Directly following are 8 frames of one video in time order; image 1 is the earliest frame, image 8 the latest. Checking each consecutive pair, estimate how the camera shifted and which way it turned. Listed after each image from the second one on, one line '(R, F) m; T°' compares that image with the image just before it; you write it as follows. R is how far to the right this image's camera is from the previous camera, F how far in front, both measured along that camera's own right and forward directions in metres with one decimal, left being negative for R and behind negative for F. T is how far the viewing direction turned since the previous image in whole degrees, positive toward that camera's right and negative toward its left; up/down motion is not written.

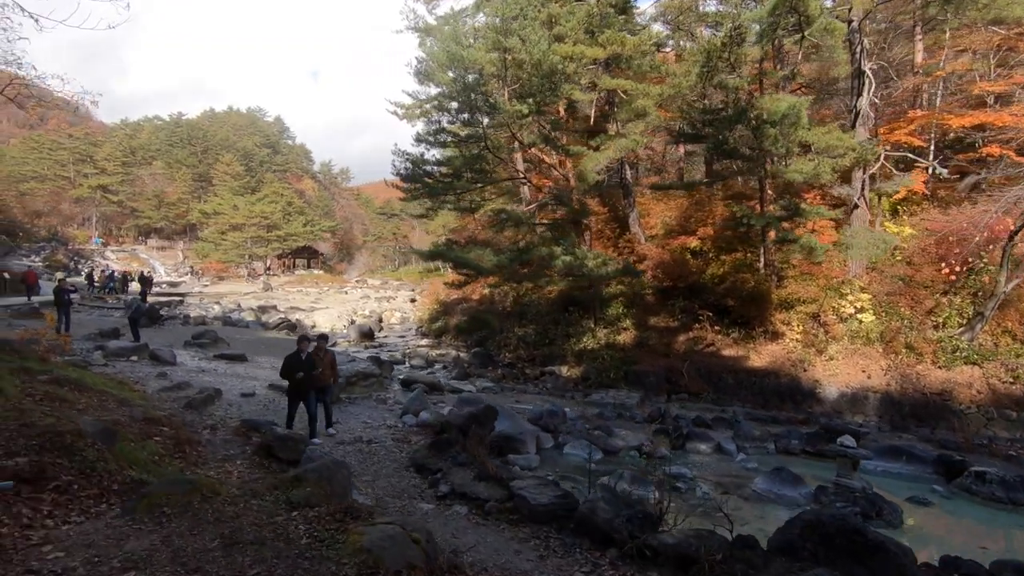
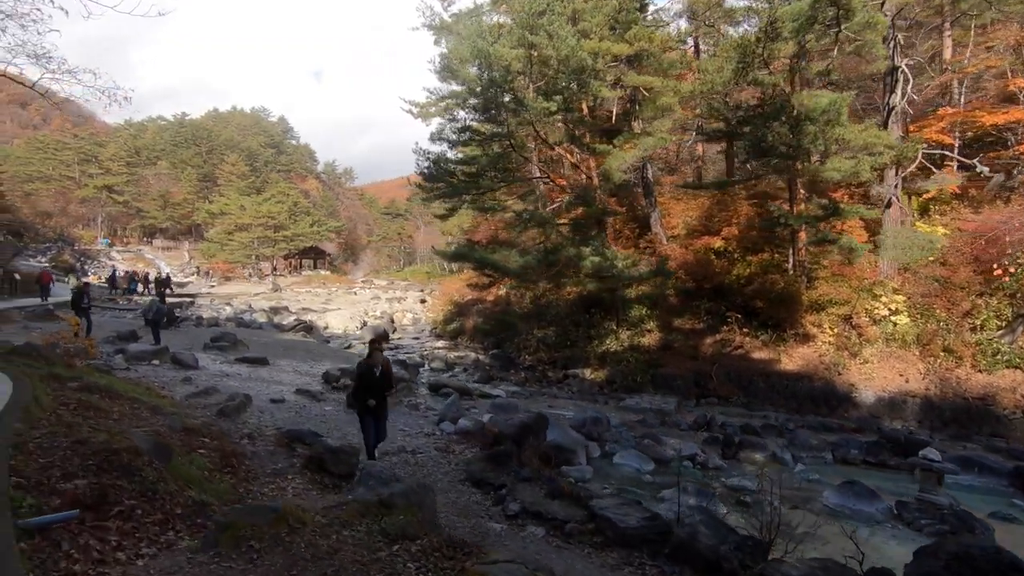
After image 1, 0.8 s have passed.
(-0.6, +0.4) m; 0°
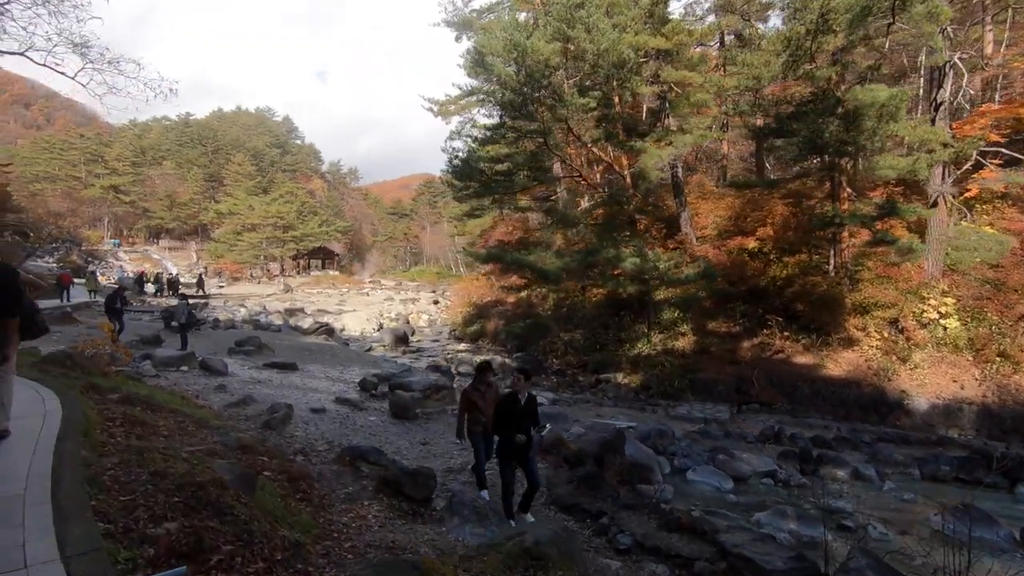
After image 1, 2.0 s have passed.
(-0.8, +0.5) m; 0°
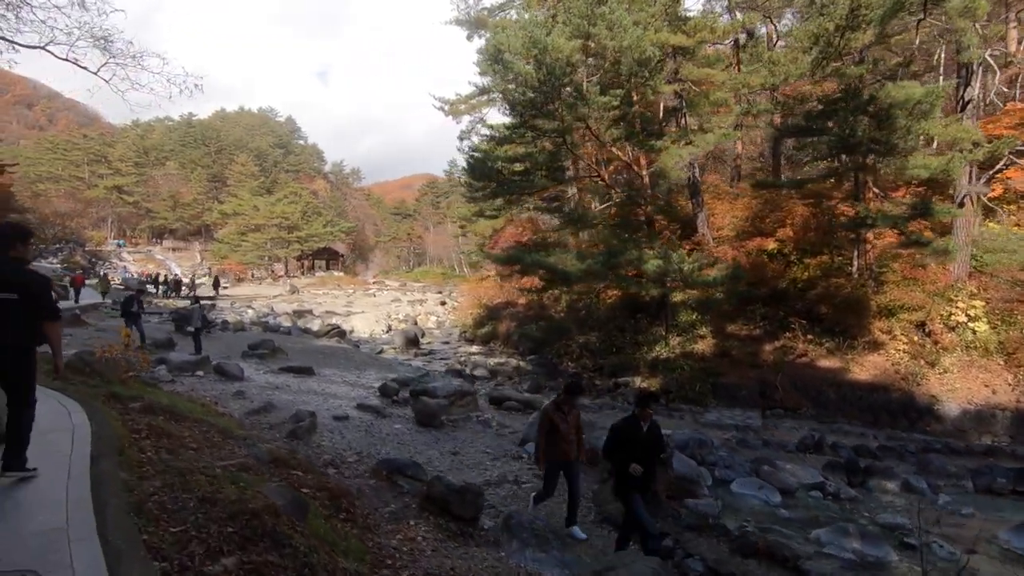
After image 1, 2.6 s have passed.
(-0.4, +0.3) m; 0°
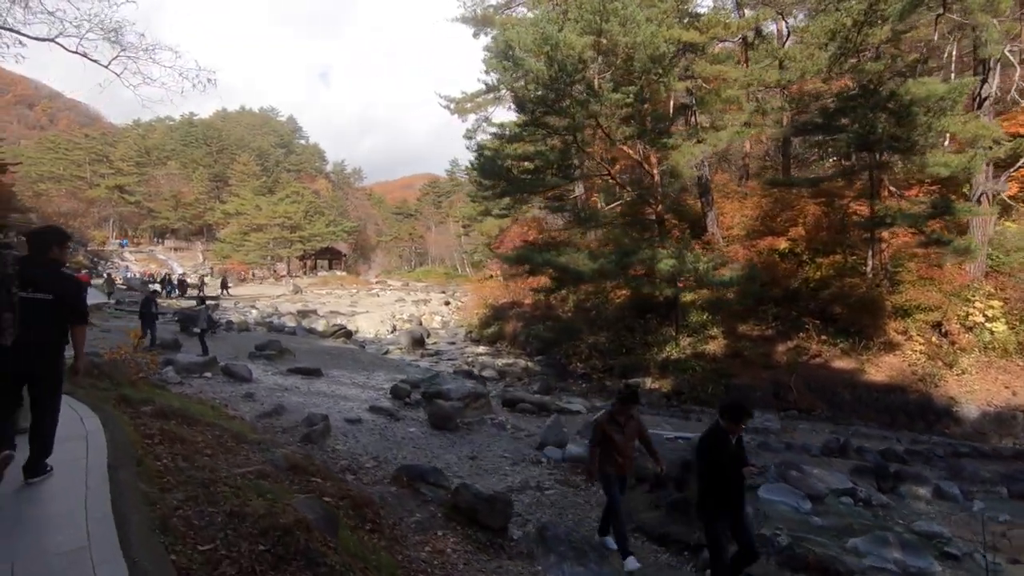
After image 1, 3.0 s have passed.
(-0.2, +0.2) m; 0°
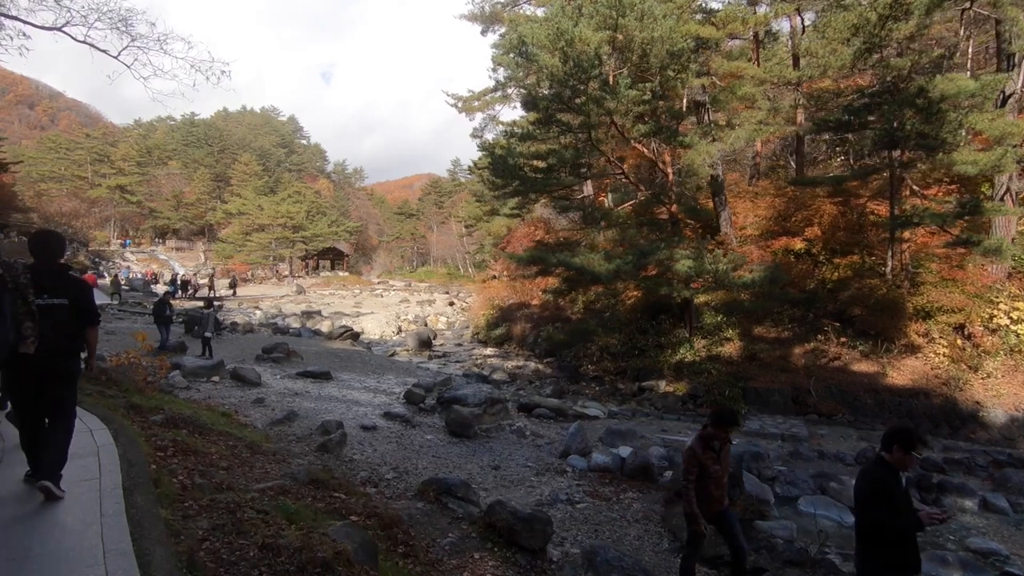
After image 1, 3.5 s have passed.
(-0.3, +0.3) m; 0°
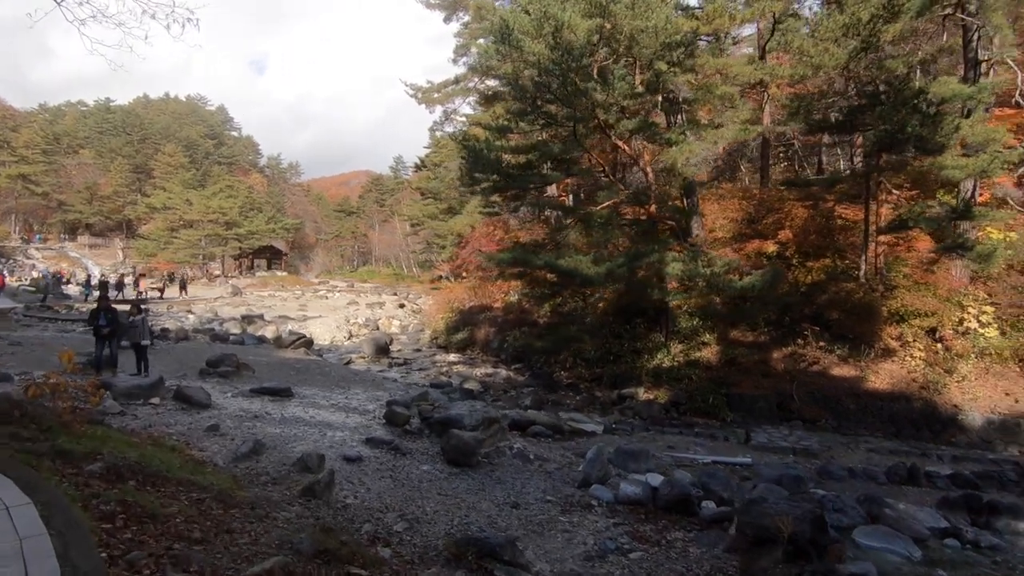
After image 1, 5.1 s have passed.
(-0.9, +1.1) m; +6°
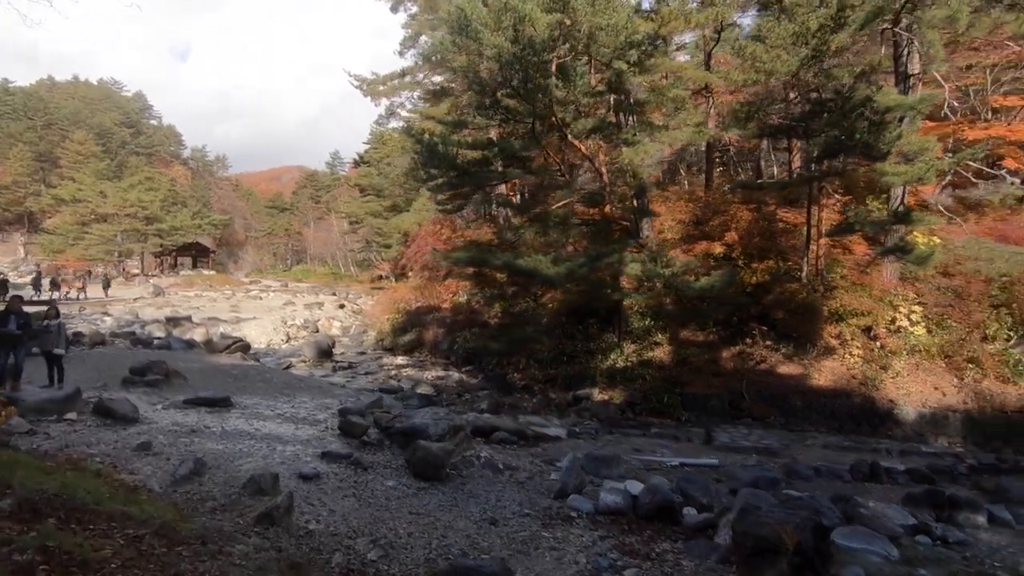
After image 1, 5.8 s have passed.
(-0.4, +0.4) m; +6°
